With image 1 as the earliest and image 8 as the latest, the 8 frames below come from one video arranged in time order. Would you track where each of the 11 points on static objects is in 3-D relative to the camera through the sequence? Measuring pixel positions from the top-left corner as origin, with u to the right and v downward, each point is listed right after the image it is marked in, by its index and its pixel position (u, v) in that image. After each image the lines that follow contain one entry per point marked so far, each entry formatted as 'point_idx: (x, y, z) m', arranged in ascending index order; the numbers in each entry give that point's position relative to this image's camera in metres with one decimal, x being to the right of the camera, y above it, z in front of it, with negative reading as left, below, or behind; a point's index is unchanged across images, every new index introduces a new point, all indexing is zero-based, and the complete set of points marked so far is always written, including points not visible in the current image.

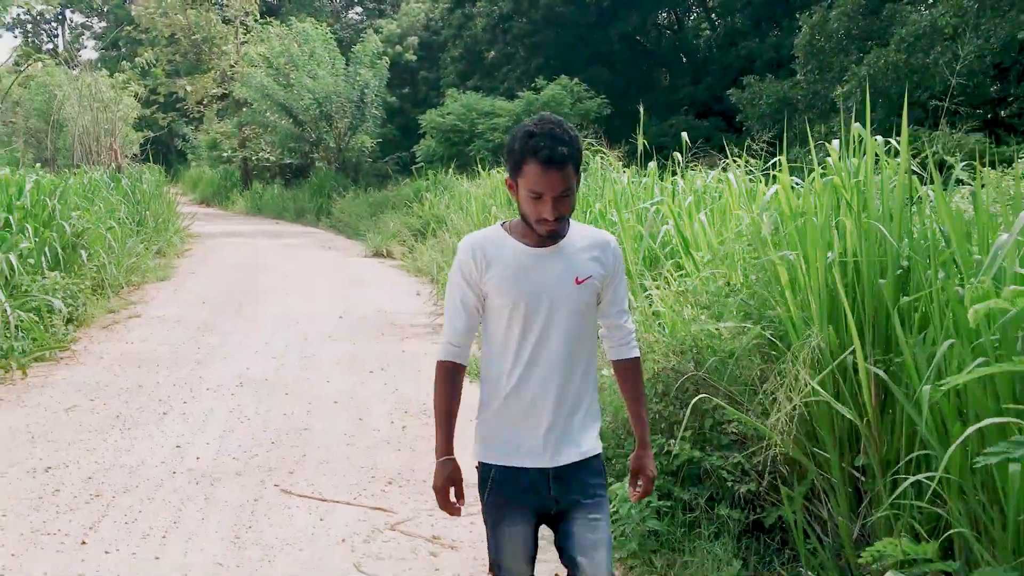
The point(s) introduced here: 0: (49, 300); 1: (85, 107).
0: (-3.4, -0.1, +7.1) m
1: (-6.4, +2.7, +14.0) m
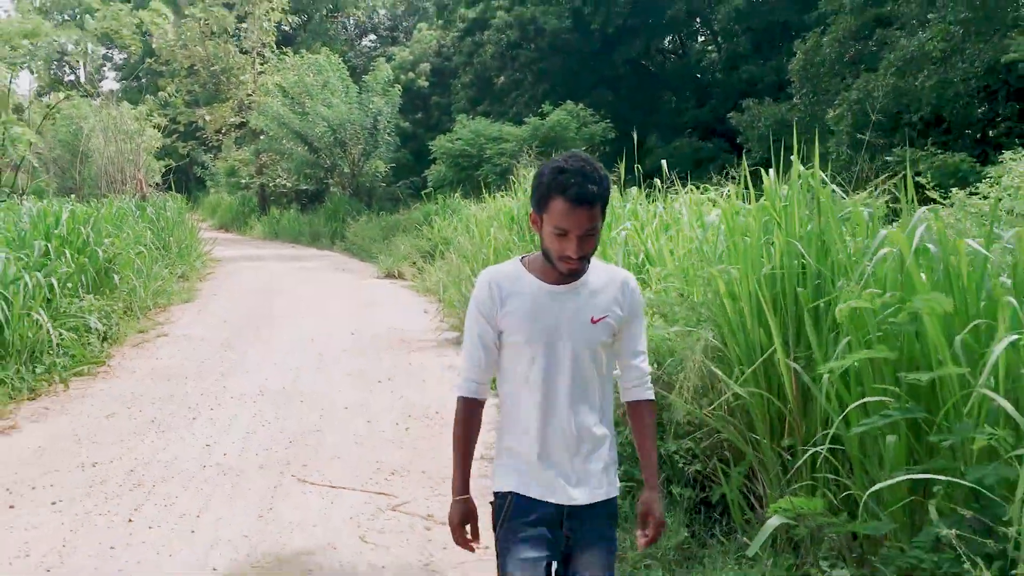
0: (-3.5, -0.3, +7.7) m
1: (-6.3, +2.4, +14.8) m
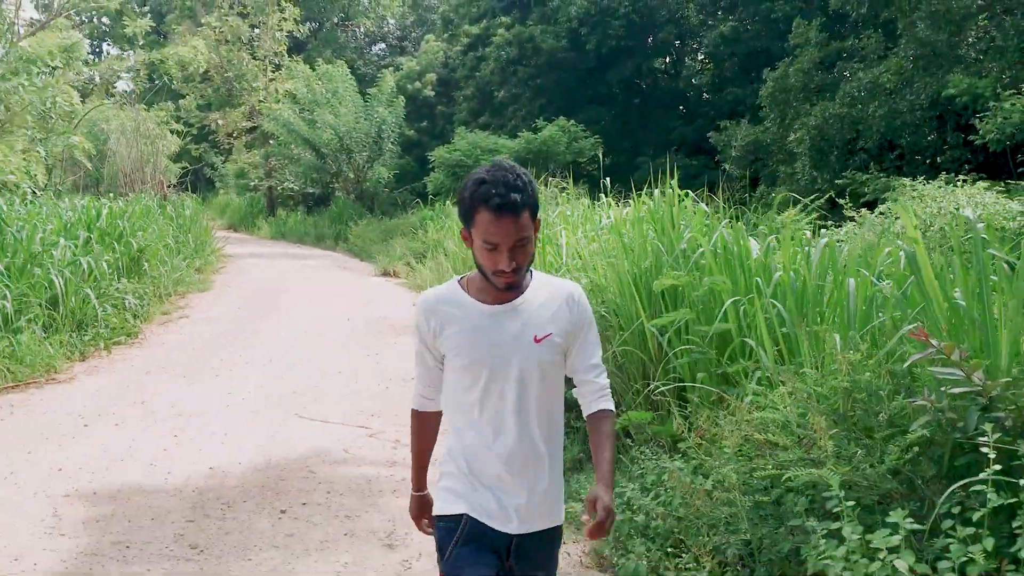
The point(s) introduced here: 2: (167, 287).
0: (-3.7, -0.1, +9.1) m
1: (-6.5, +2.5, +16.2) m
2: (-4.1, 0.0, +11.3) m
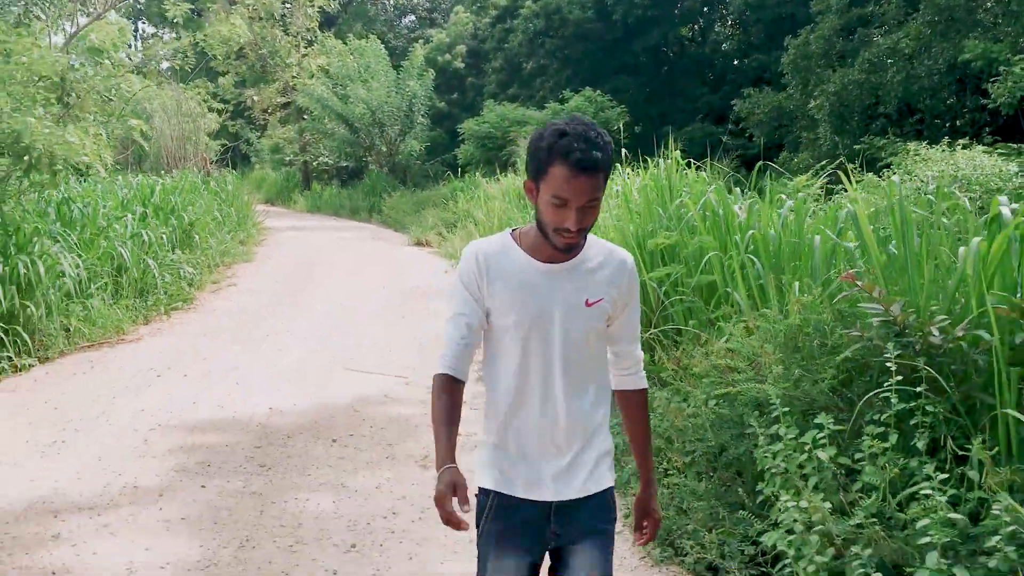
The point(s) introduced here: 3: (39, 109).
0: (-3.5, +0.2, +9.9) m
1: (-6.0, +3.0, +17.0) m
2: (-3.8, +0.4, +12.1) m
3: (-3.6, +1.3, +7.1) m
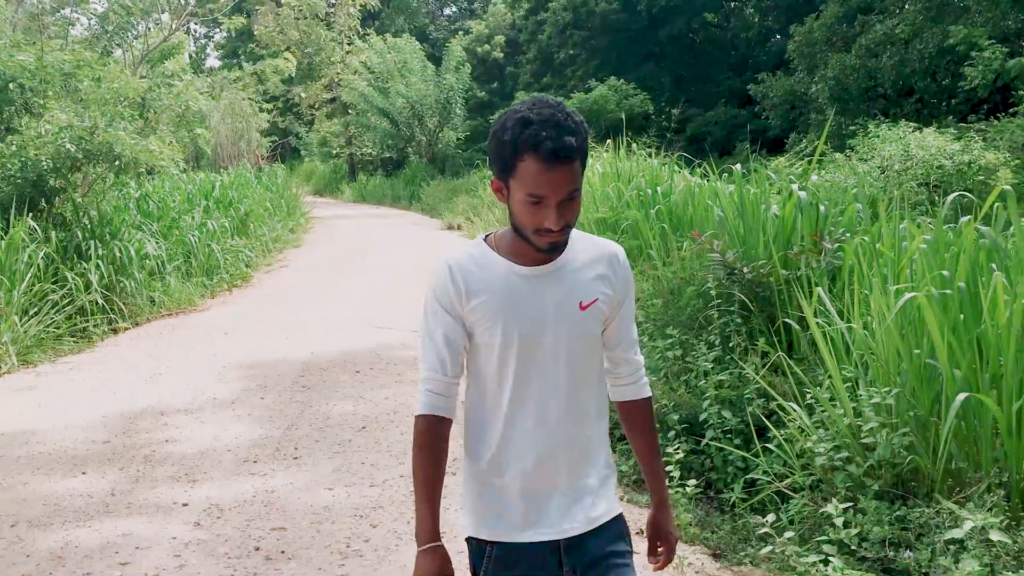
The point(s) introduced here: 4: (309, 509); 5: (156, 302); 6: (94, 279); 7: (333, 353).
0: (-3.4, +0.4, +11.7) m
1: (-5.6, +3.3, +18.9) m
2: (-3.6, +0.7, +13.9) m
3: (-3.6, +1.5, +8.9) m
4: (-0.8, -0.9, +3.8) m
5: (-3.4, -0.1, +9.2) m
6: (-3.7, +0.1, +8.3) m
7: (-1.3, -0.5, +7.1) m
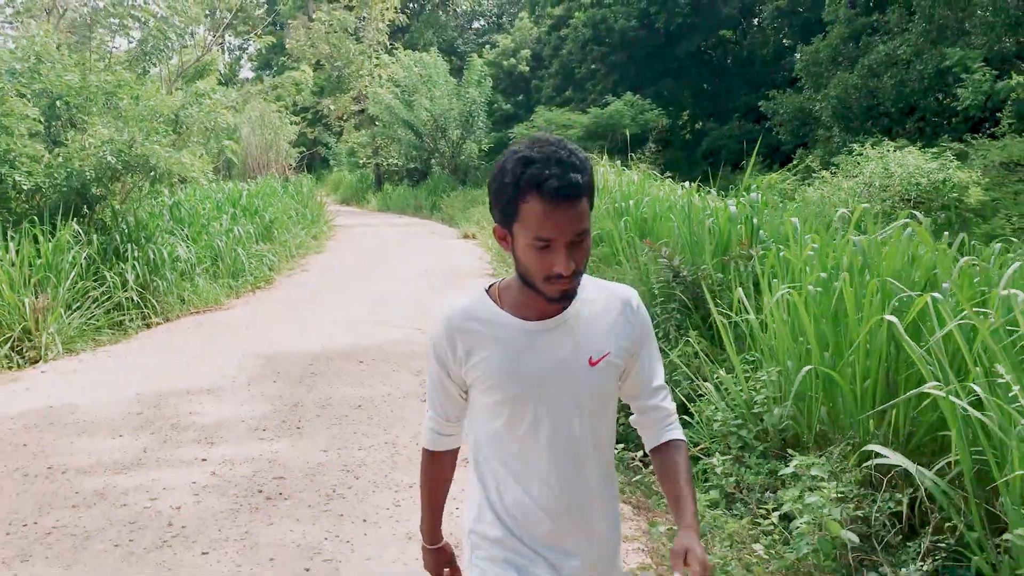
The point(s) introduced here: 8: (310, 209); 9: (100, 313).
0: (-3.3, +0.4, +12.5) m
1: (-5.3, +3.3, +19.8) m
2: (-3.5, +0.6, +14.8) m
3: (-3.6, +1.5, +9.7) m
4: (-1.0, -0.9, +4.6) m
5: (-3.5, -0.1, +10.0) m
6: (-3.7, +0.1, +9.2) m
7: (-1.4, -0.5, +7.9) m
8: (-4.0, +1.6, +18.6) m
9: (-3.8, -0.2, +8.8) m
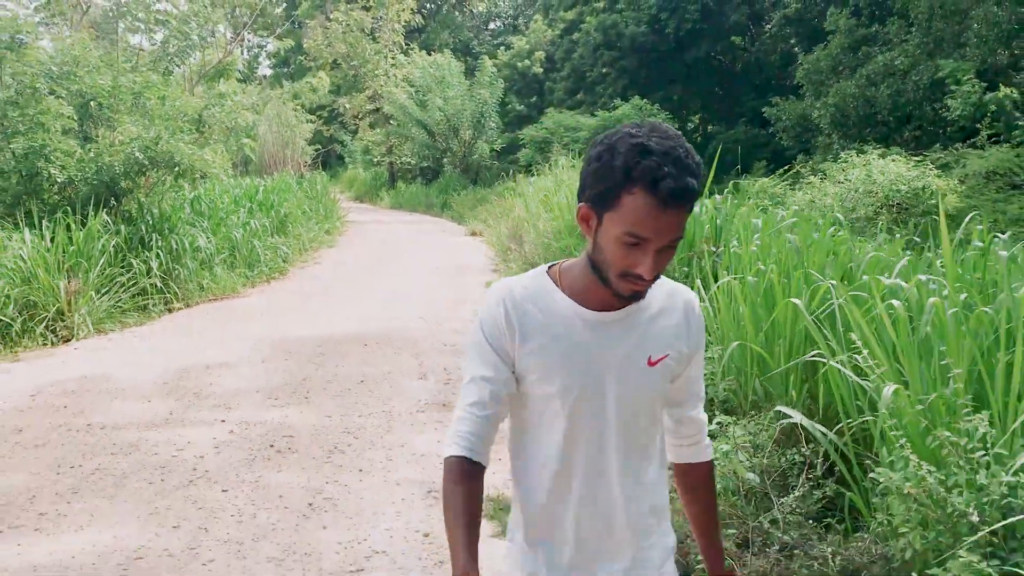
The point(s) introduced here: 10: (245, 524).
0: (-3.3, +0.5, +13.2) m
1: (-5.1, +3.4, +20.5) m
2: (-3.4, +0.7, +15.4) m
3: (-3.6, +1.7, +10.4) m
4: (-1.1, -0.8, +5.2) m
5: (-3.5, 0.0, +10.7) m
6: (-3.7, +0.2, +9.9) m
7: (-1.5, -0.4, +8.6) m
8: (-3.8, +1.7, +19.2) m
9: (-3.9, -0.1, +9.5) m
10: (-1.1, -0.9, +3.7) m
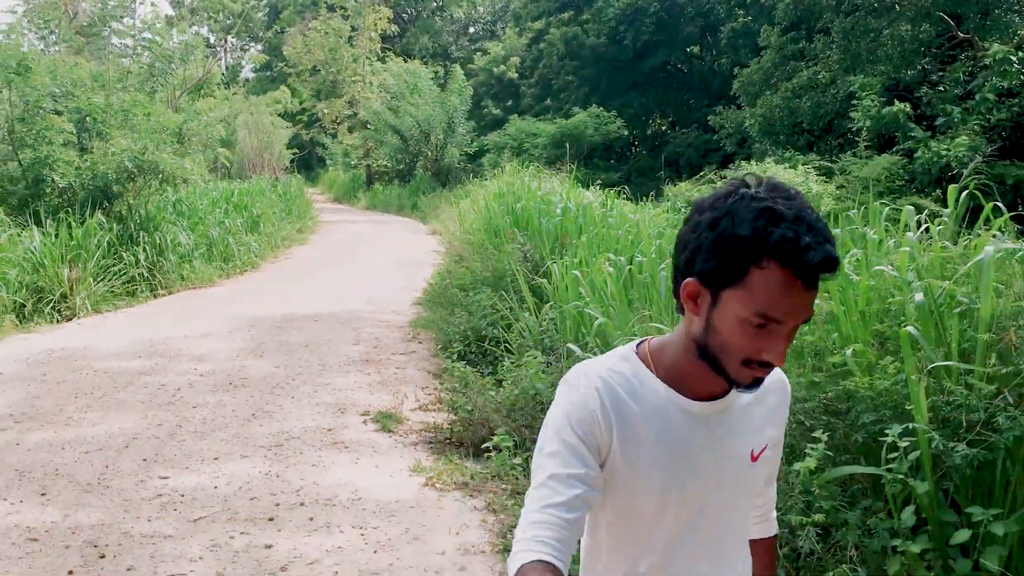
0: (-4.2, +0.7, +15.0) m
1: (-6.1, +3.5, +22.3) m
2: (-4.3, +0.9, +17.2) m
3: (-4.4, +1.8, +12.2) m
4: (-1.9, -0.6, +7.0) m
5: (-4.3, +0.1, +12.5) m
6: (-4.5, +0.4, +11.6) m
7: (-2.3, -0.3, +10.4) m
8: (-4.8, +1.8, +21.0) m
9: (-4.7, 0.0, +11.2) m
10: (-1.8, -0.8, +5.5) m
